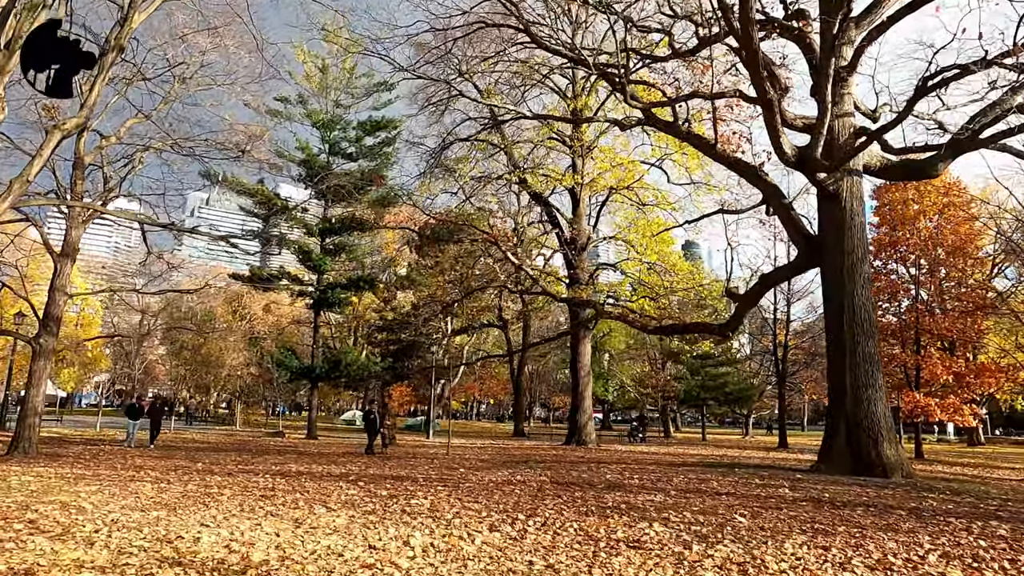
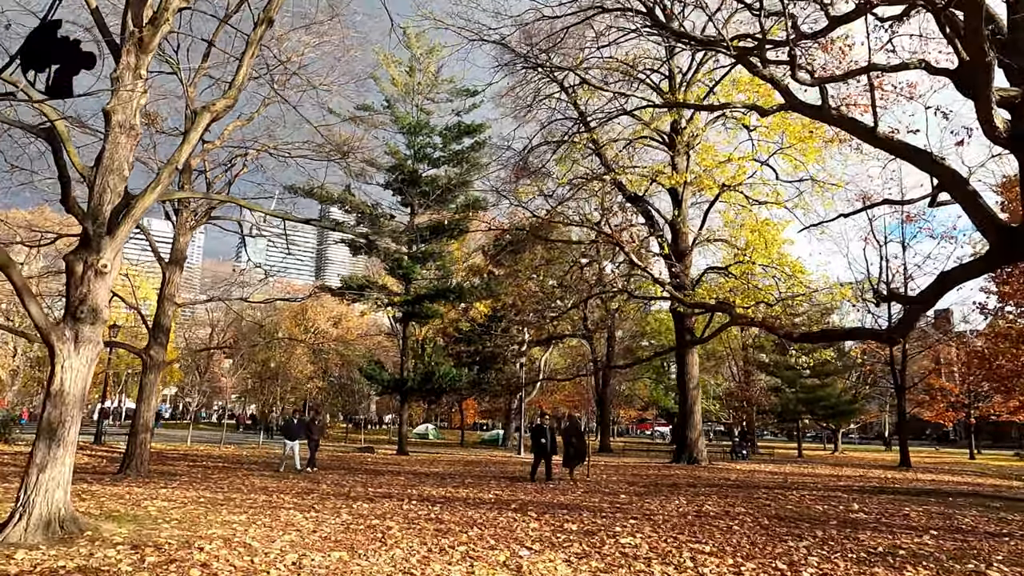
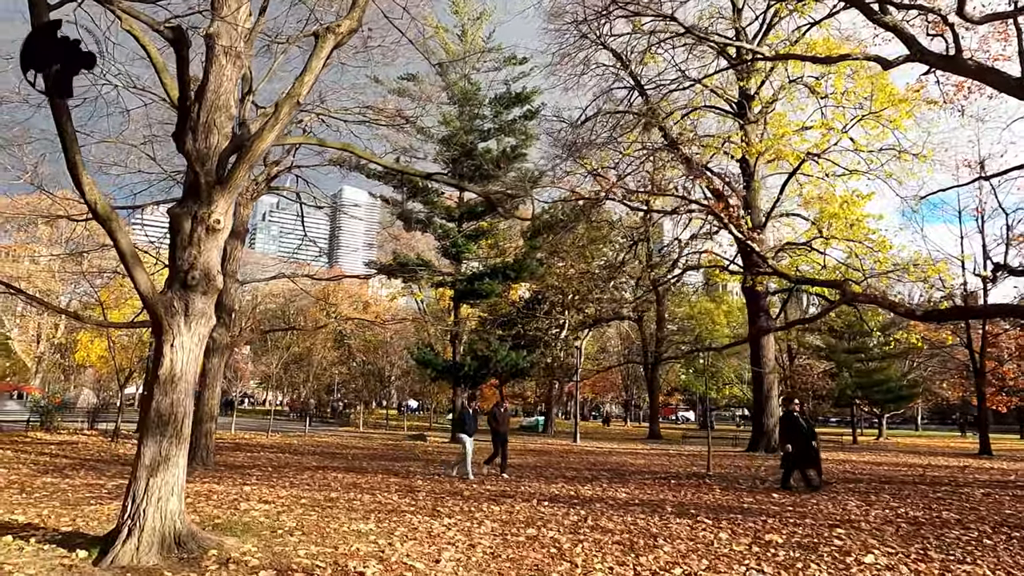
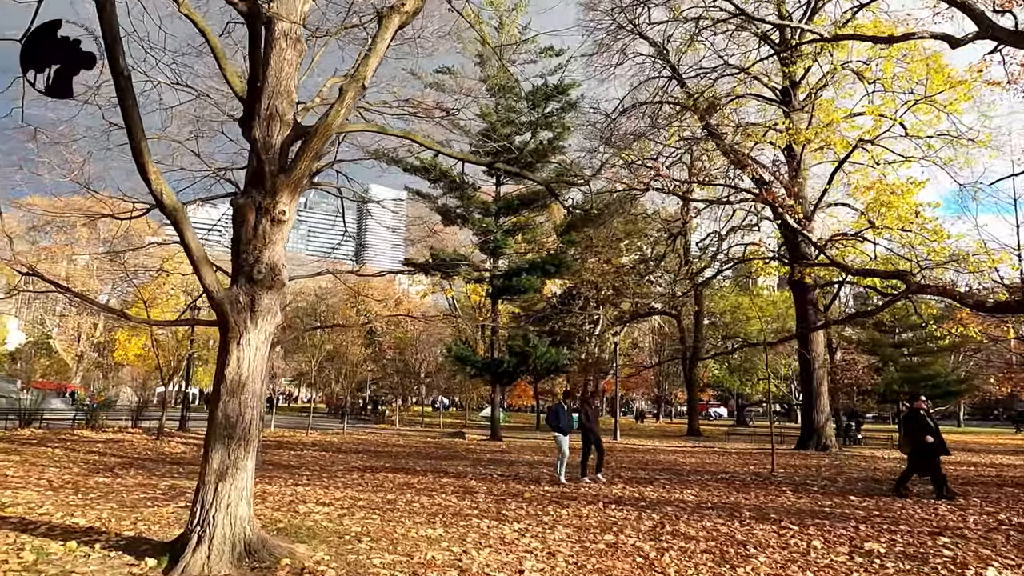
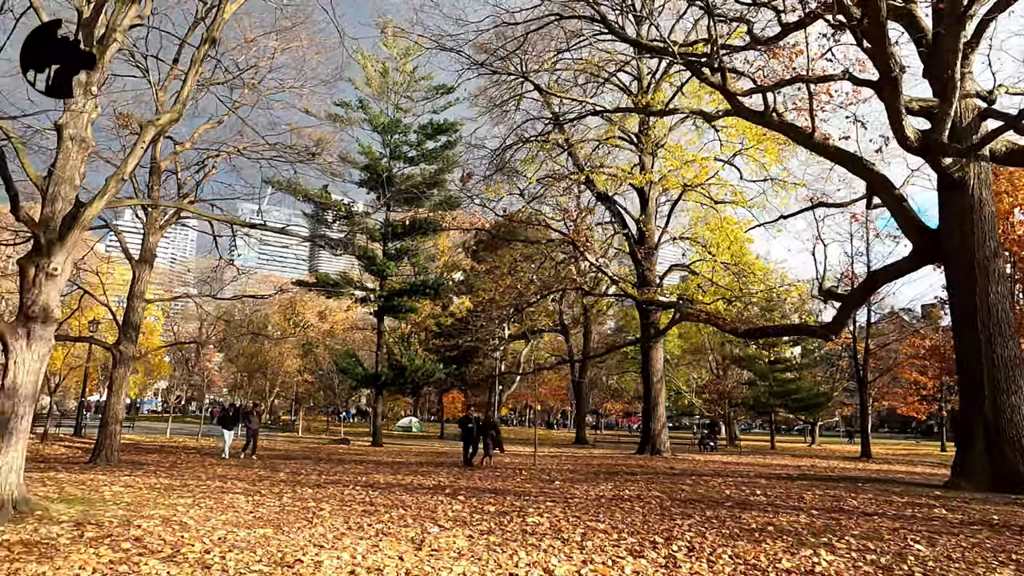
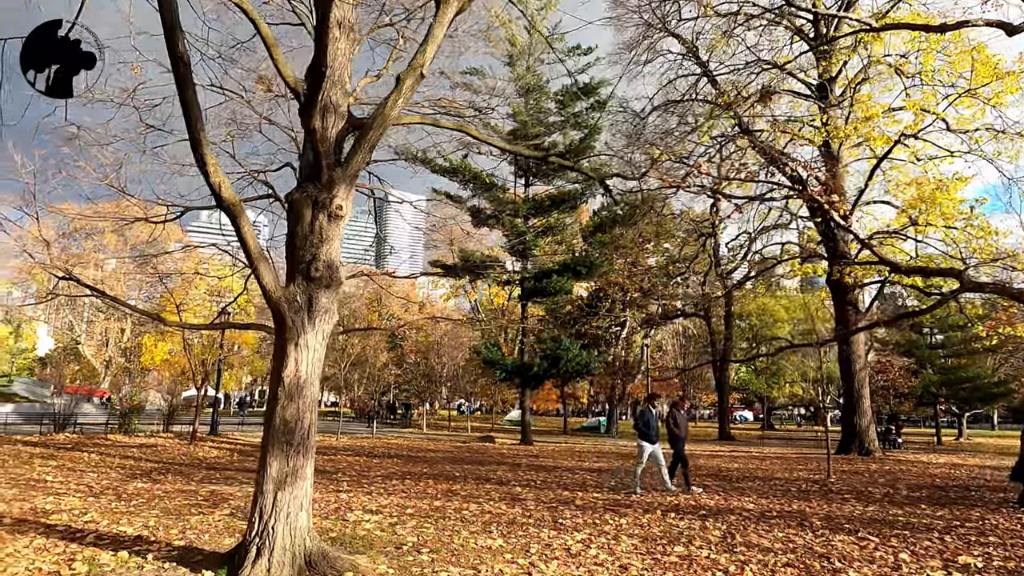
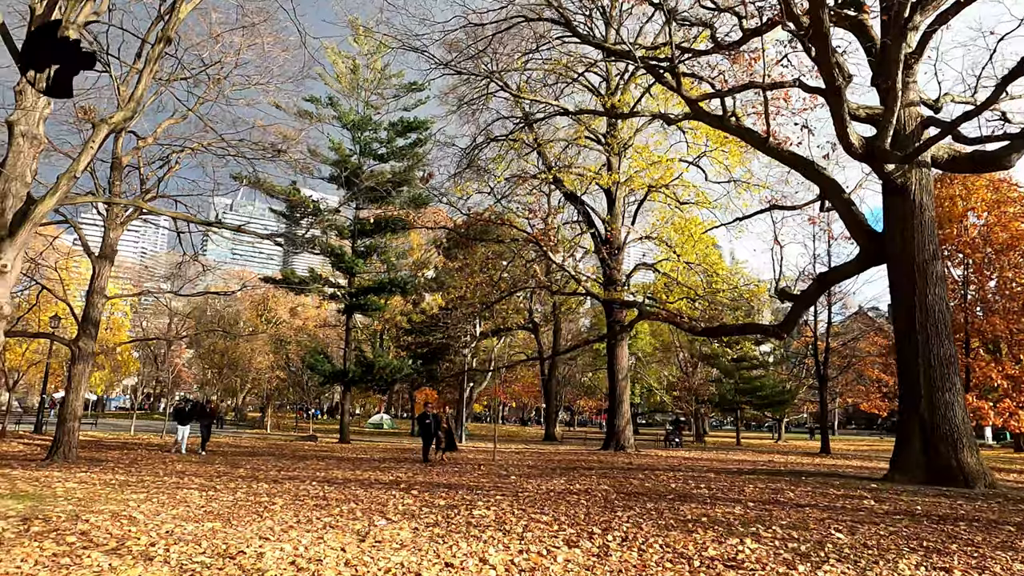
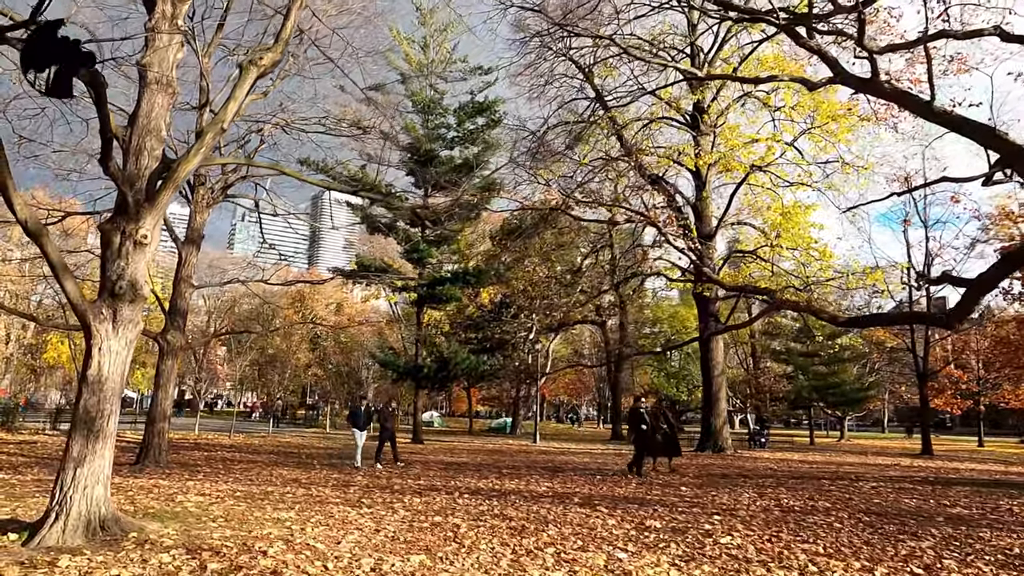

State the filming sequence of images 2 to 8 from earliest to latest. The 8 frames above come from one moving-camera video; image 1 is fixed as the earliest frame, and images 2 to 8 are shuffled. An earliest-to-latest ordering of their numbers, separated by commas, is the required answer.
7, 5, 2, 8, 3, 4, 6
